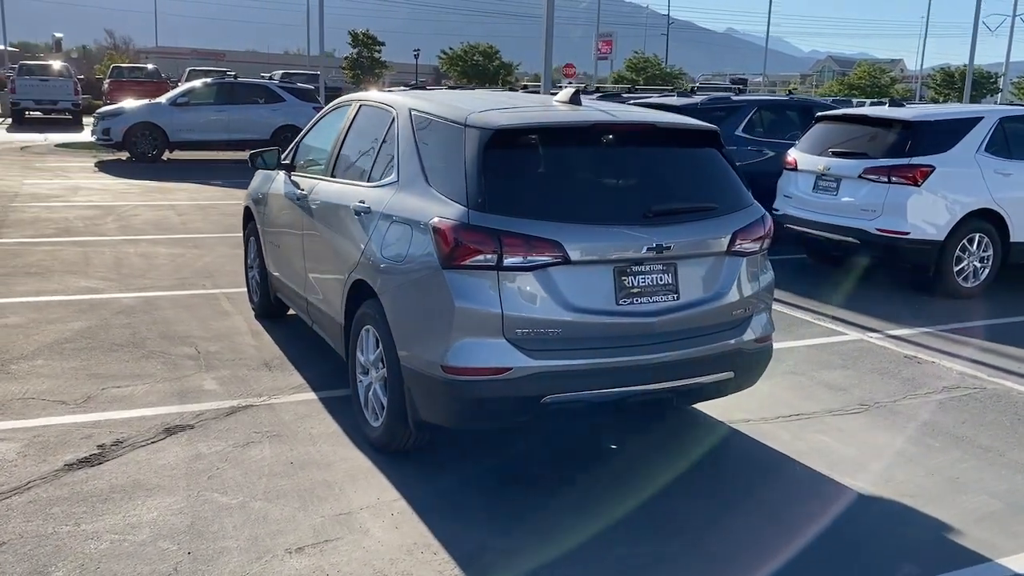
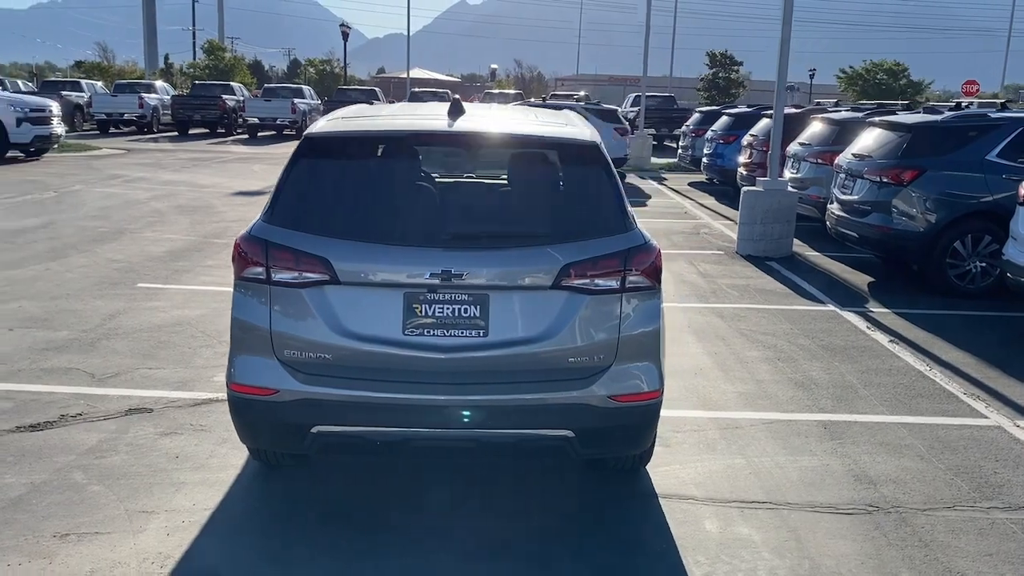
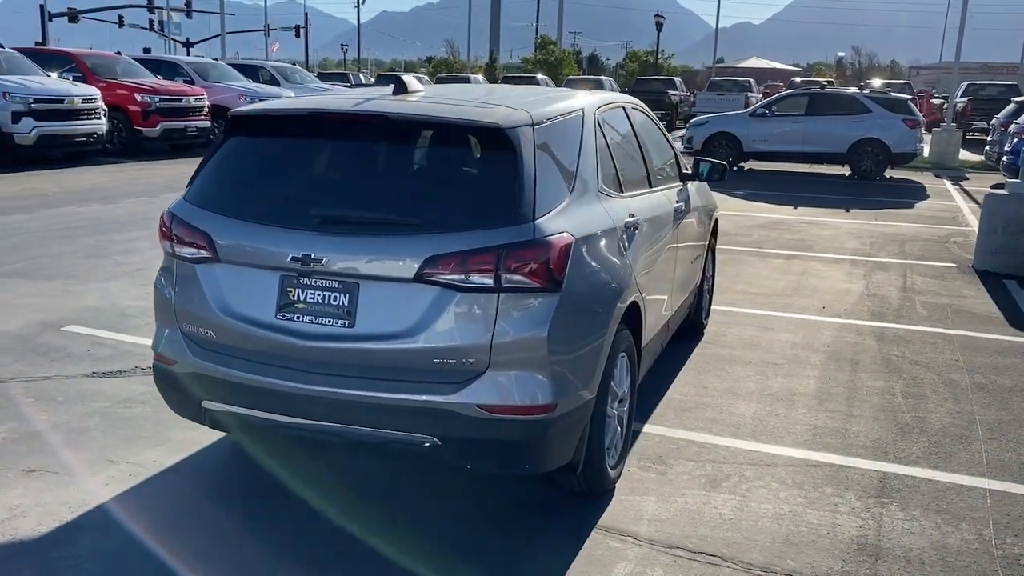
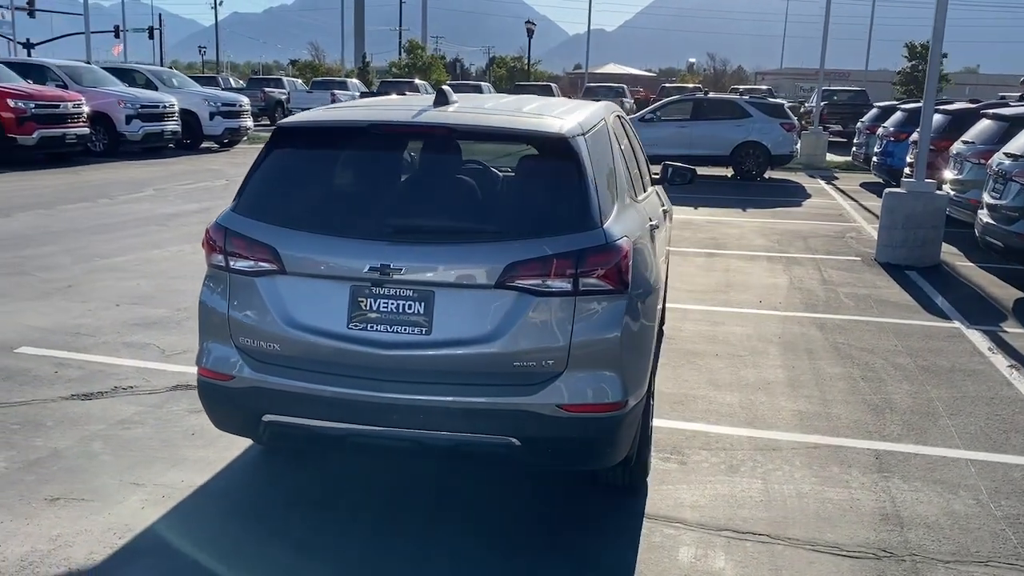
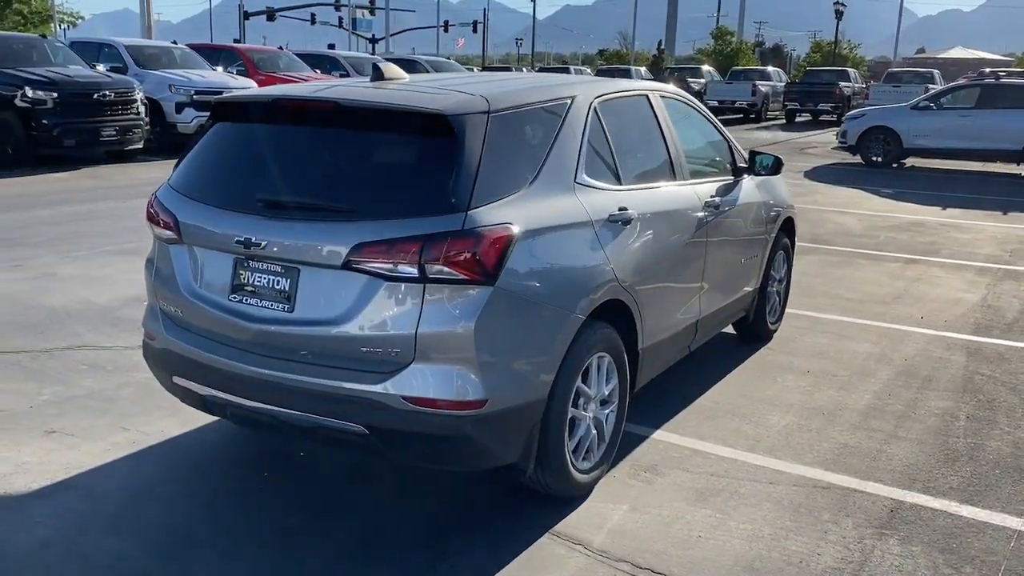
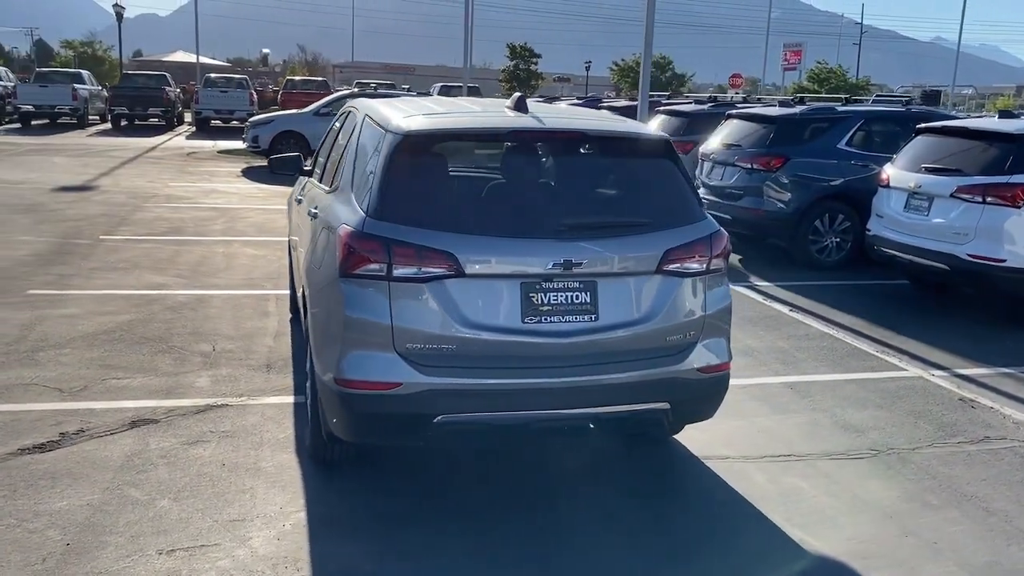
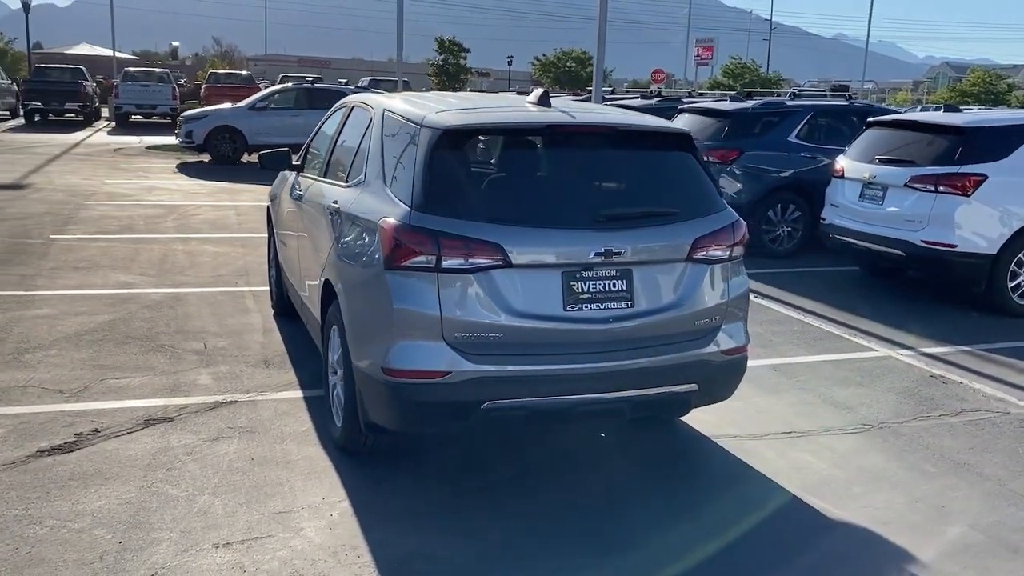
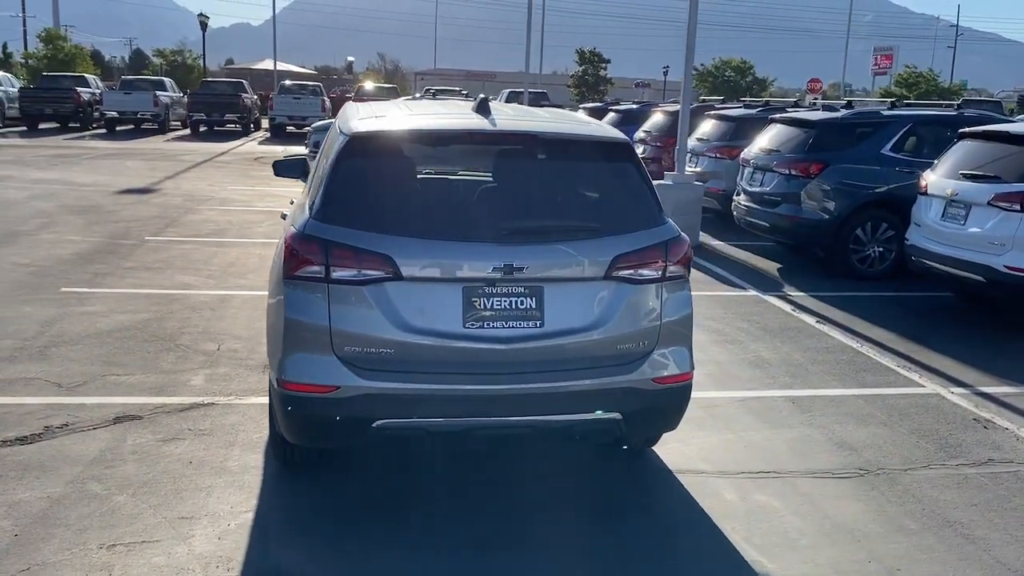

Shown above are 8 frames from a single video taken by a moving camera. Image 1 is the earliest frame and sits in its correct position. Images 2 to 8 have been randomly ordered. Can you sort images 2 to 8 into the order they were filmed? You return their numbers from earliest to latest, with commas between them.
7, 6, 8, 2, 4, 3, 5
